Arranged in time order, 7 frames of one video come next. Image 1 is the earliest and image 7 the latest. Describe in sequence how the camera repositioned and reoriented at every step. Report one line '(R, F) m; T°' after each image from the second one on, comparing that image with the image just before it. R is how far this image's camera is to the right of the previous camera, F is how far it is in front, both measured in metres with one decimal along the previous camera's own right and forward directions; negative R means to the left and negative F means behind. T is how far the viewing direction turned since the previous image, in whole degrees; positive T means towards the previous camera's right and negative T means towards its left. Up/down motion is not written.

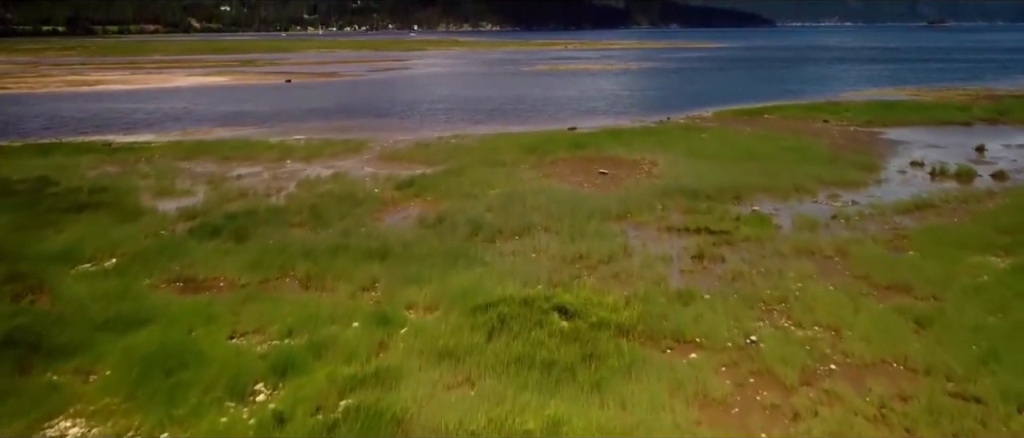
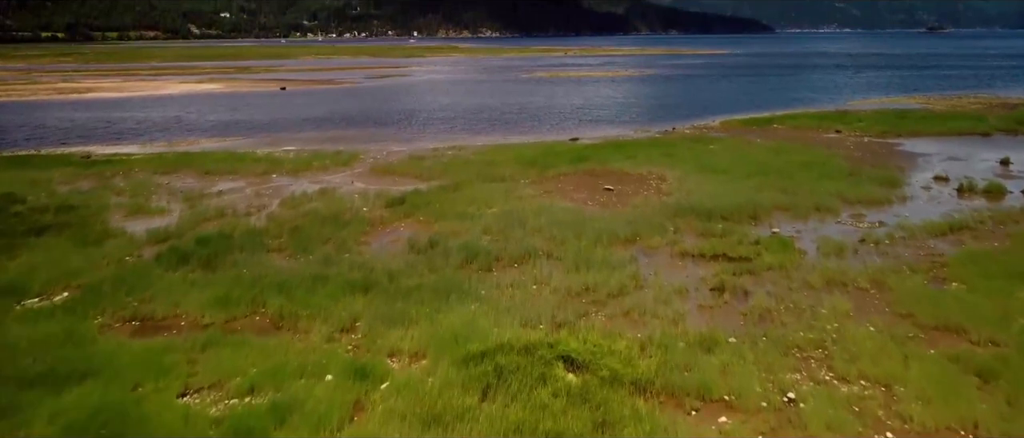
(0.0, +1.2) m; 0°
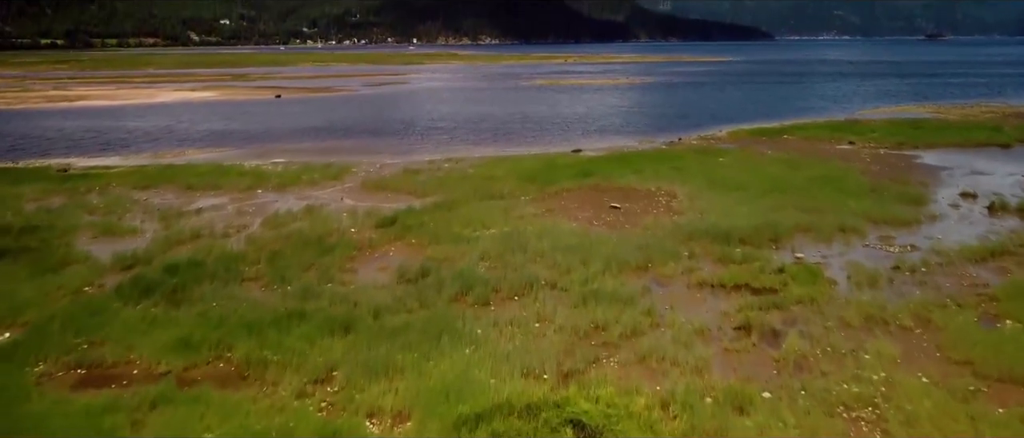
(0.0, +1.2) m; 0°
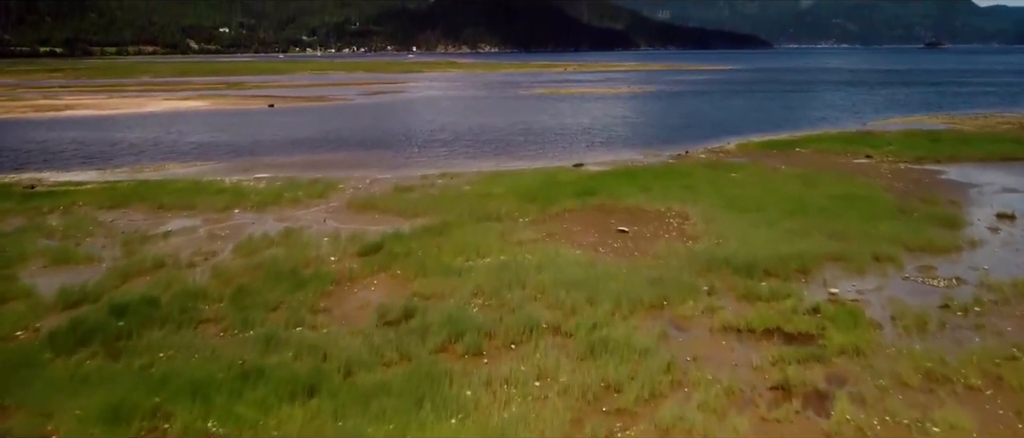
(0.0, +1.4) m; 0°
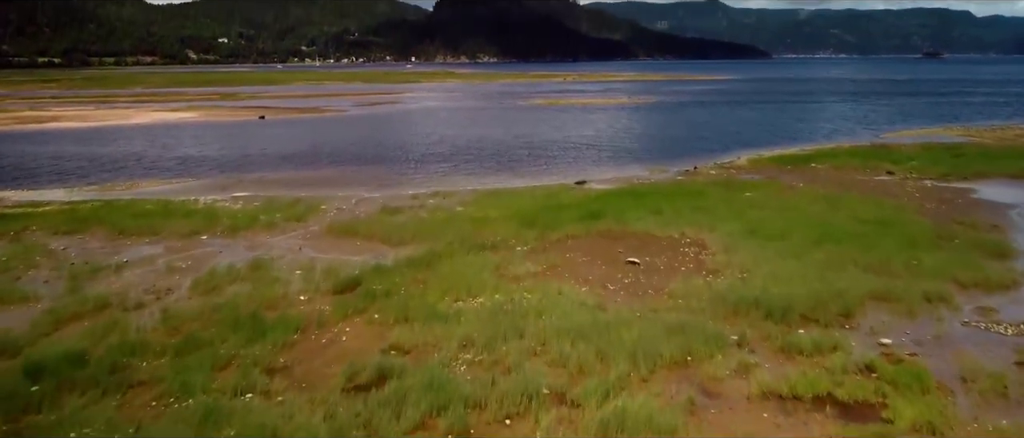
(+0.1, +1.7) m; 0°
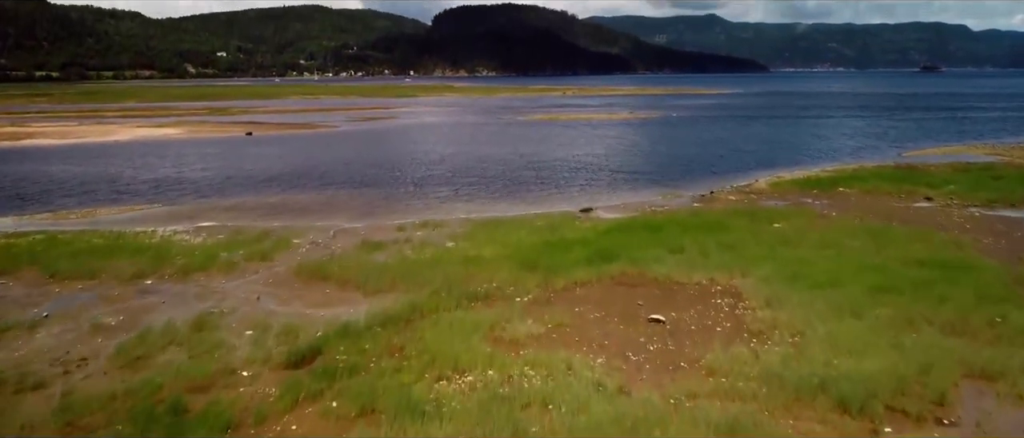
(0.0, +2.3) m; 0°
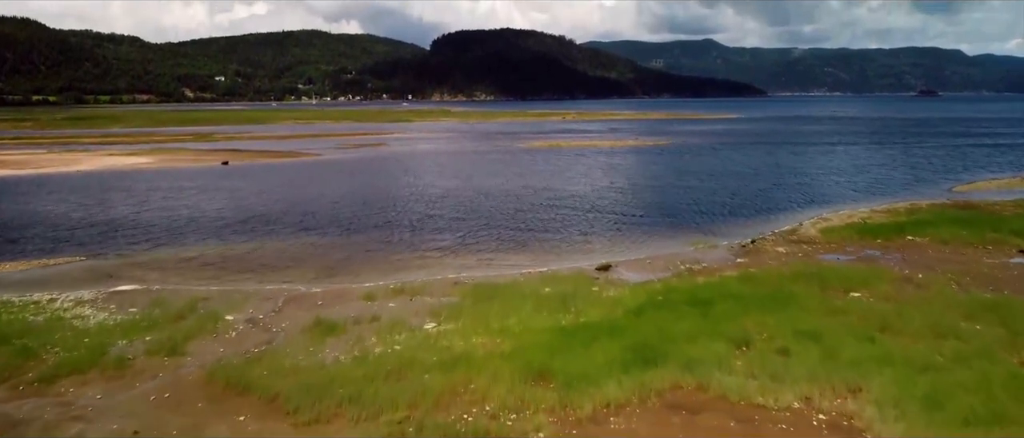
(0.0, +4.0) m; 0°
